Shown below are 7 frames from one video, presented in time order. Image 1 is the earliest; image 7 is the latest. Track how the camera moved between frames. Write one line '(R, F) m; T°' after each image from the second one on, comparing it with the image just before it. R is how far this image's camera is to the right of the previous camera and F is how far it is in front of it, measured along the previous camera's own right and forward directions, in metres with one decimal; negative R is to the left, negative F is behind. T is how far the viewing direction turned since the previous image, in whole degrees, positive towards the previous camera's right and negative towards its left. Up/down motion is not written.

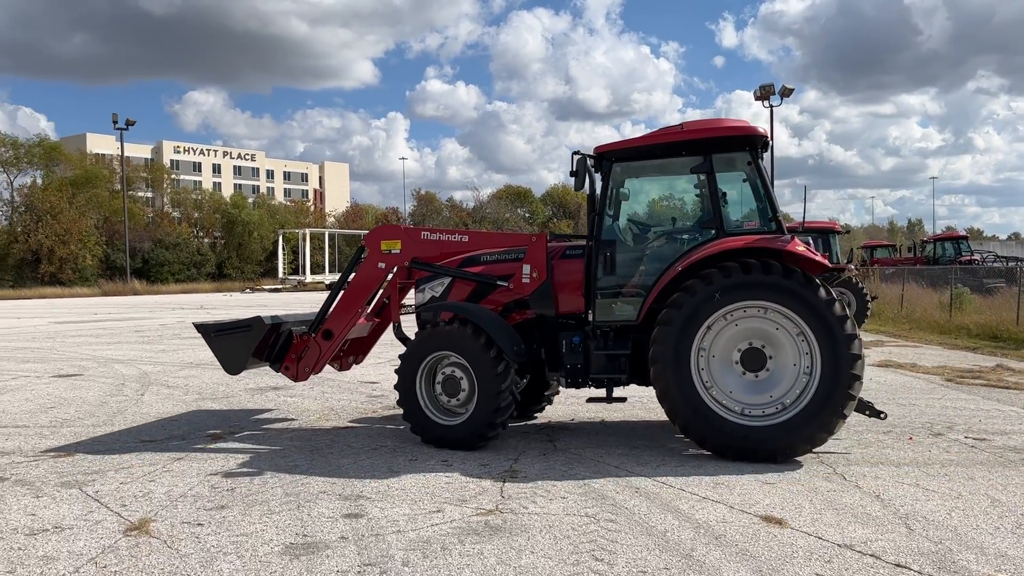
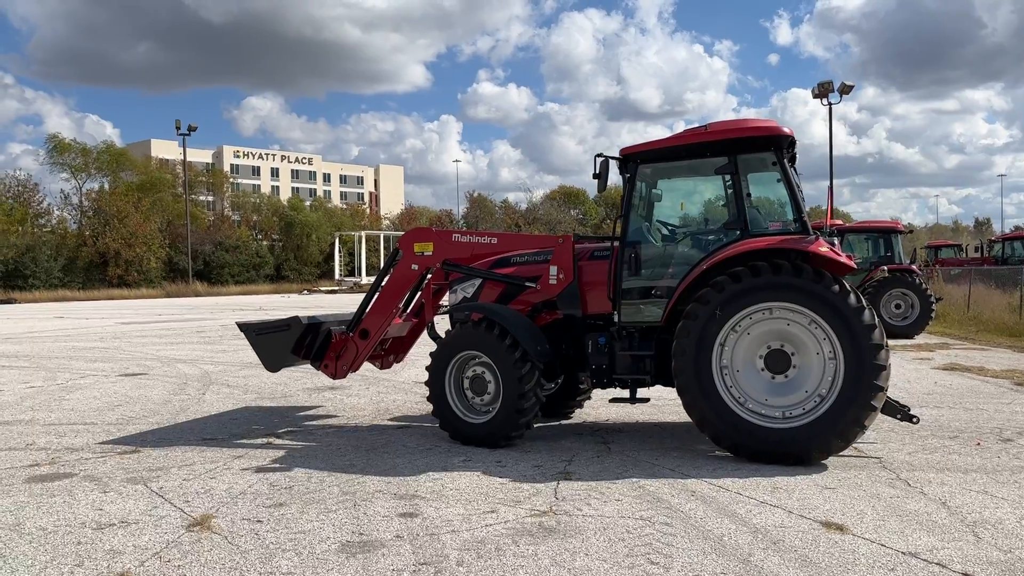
(-0.3, 0.0) m; -2°
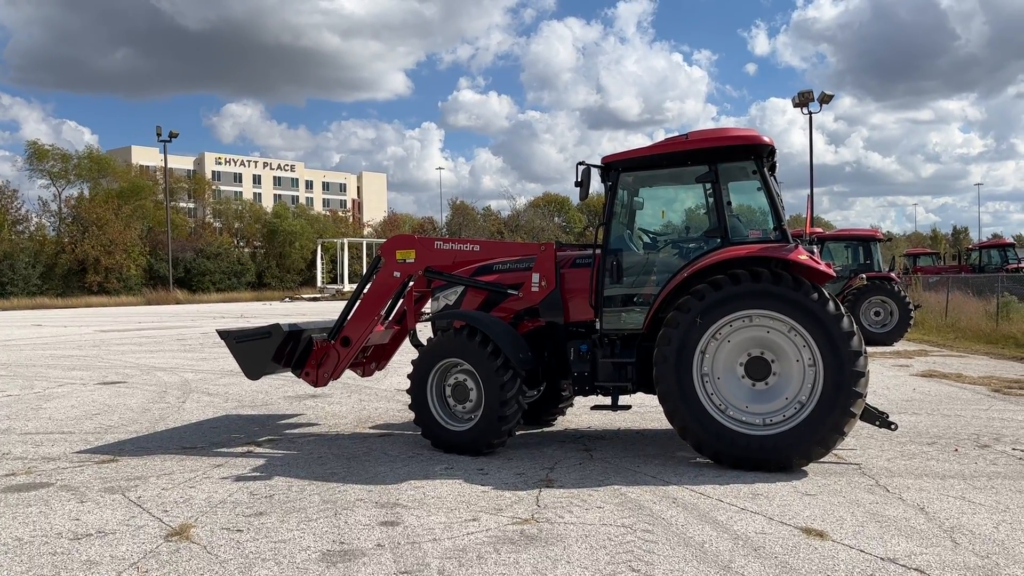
(+0.1, 0.0) m; +1°
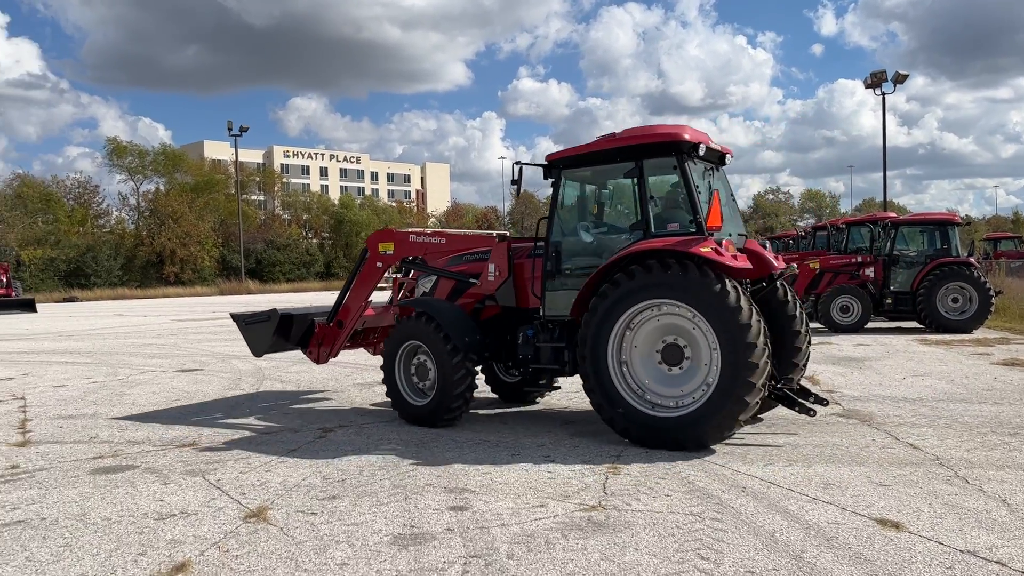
(-0.4, 0.0) m; -3°
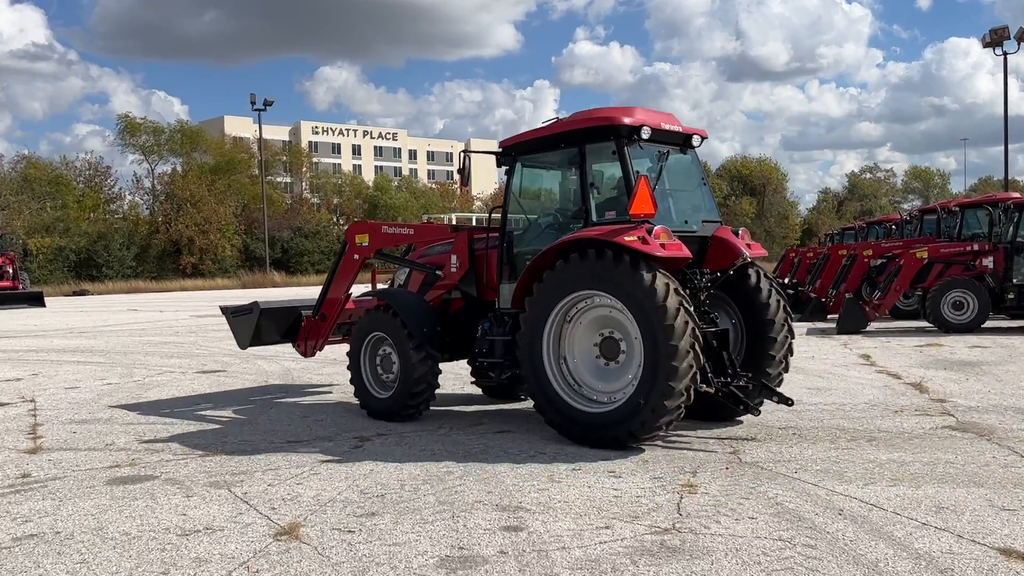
(-0.4, +0.6) m; -2°
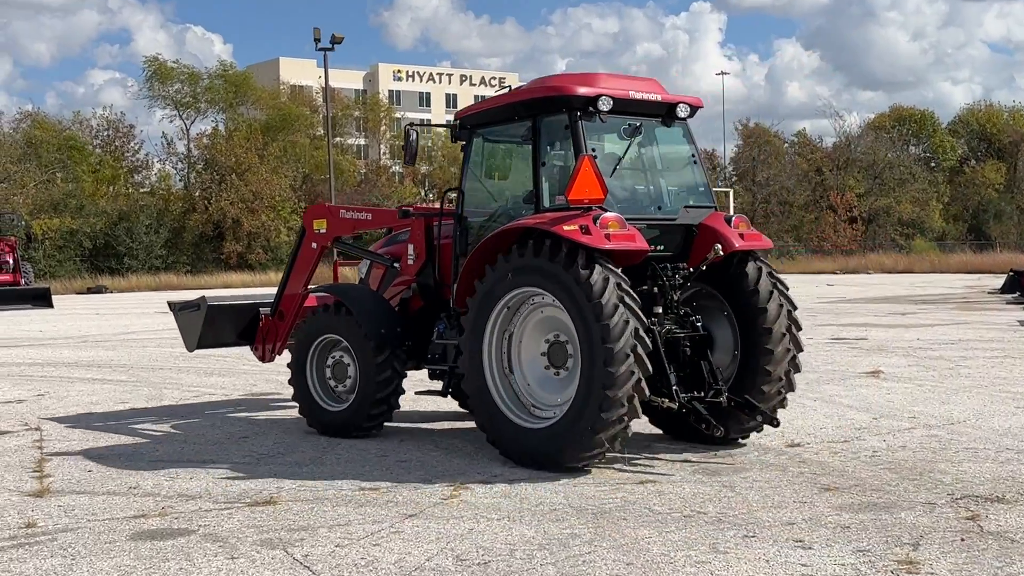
(-0.8, +1.1) m; -3°
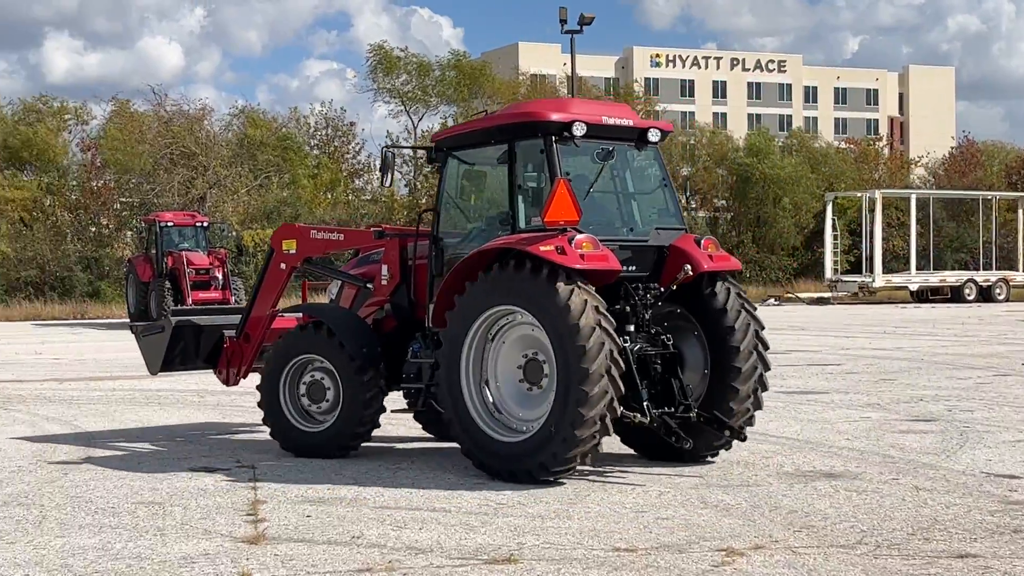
(-1.4, +0.5) m; -3°
